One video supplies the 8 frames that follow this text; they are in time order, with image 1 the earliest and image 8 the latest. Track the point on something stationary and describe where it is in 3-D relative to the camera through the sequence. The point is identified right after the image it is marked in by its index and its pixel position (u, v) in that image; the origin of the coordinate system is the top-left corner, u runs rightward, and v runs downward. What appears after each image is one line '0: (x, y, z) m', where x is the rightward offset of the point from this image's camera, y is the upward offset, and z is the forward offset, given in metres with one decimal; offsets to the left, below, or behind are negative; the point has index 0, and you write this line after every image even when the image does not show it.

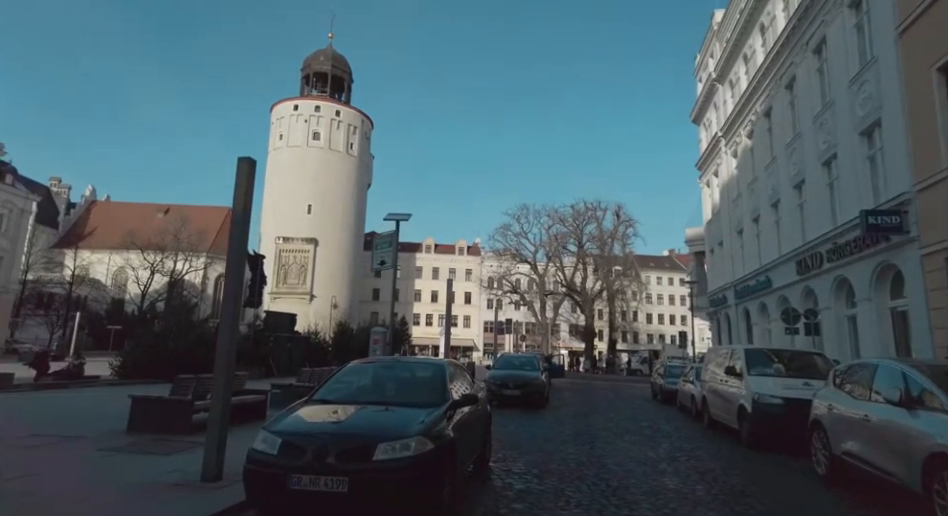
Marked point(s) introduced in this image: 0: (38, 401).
0: (-10.4, -3.6, +13.4) m
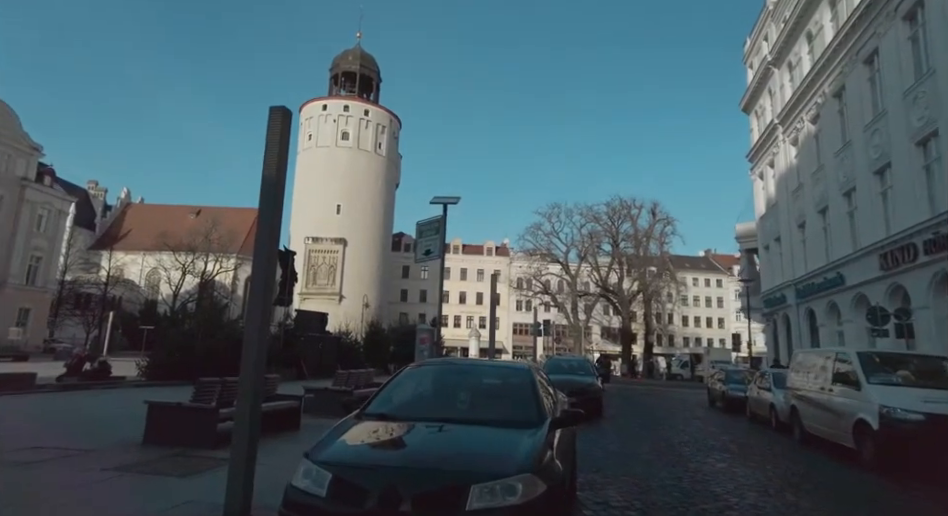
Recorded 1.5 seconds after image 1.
0: (-9.2, -3.4, +12.4) m
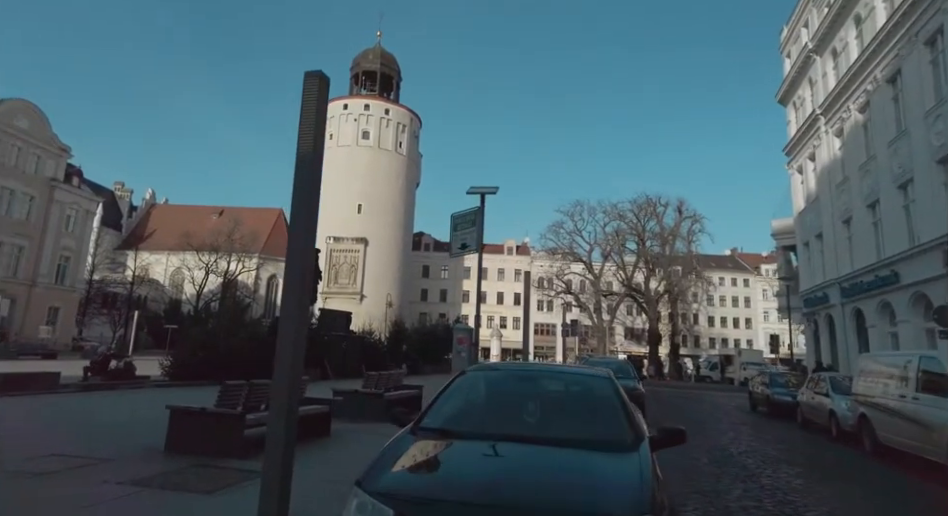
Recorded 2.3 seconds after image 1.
0: (-8.4, -3.3, +11.9) m
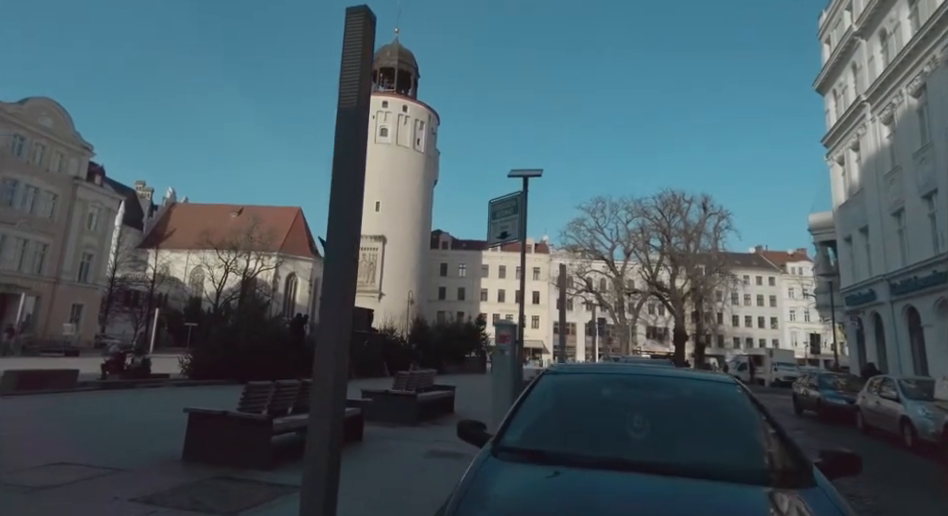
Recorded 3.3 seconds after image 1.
0: (-7.7, -3.1, +11.2) m
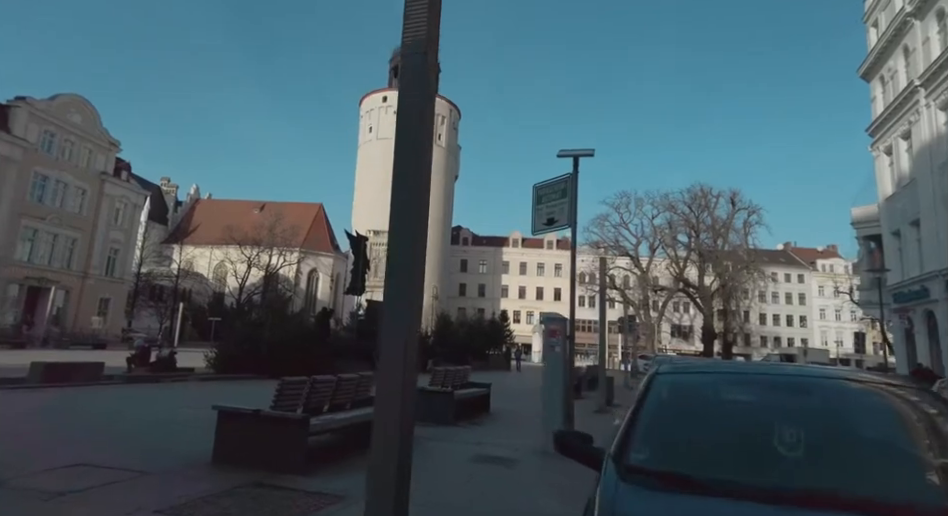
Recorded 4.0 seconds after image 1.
0: (-6.9, -2.9, +10.8) m
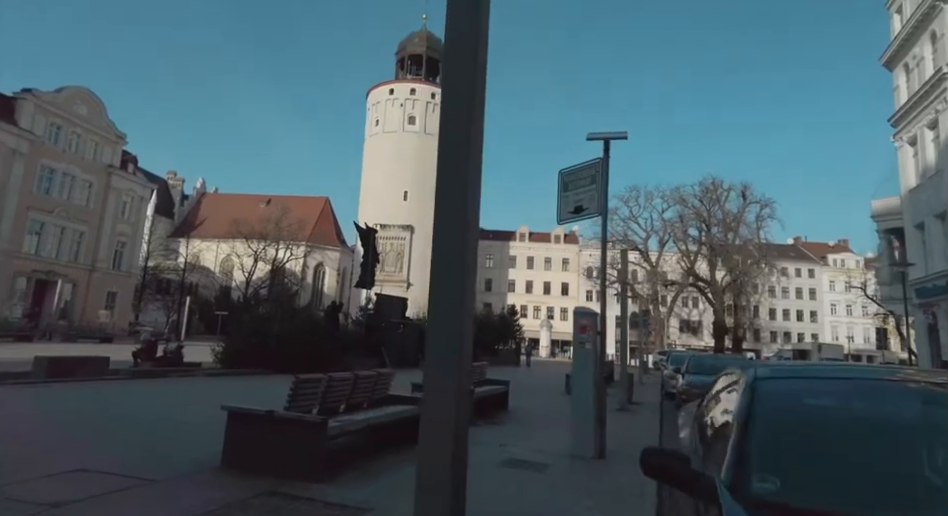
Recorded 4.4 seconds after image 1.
0: (-6.5, -2.7, +10.3) m
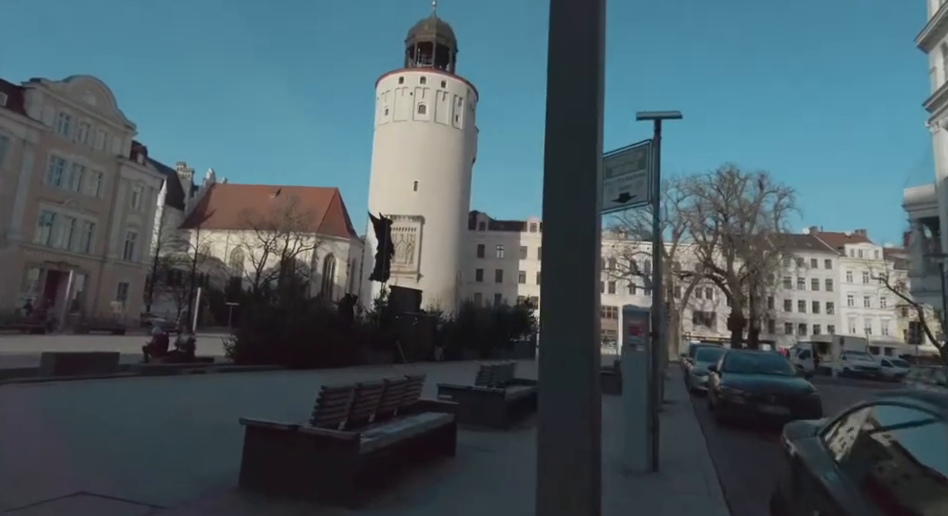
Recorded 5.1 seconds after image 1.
0: (-6.0, -2.6, +9.7) m
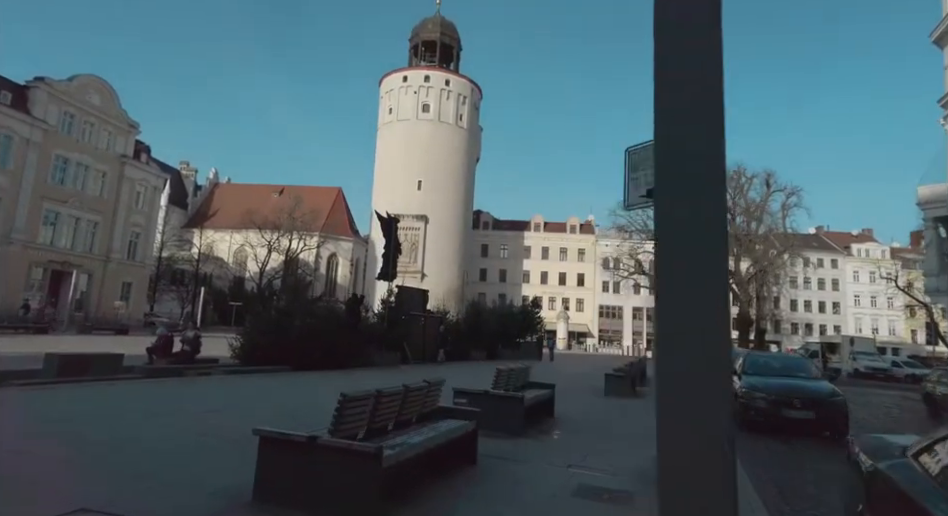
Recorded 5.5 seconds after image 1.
0: (-5.7, -2.5, +9.4) m
